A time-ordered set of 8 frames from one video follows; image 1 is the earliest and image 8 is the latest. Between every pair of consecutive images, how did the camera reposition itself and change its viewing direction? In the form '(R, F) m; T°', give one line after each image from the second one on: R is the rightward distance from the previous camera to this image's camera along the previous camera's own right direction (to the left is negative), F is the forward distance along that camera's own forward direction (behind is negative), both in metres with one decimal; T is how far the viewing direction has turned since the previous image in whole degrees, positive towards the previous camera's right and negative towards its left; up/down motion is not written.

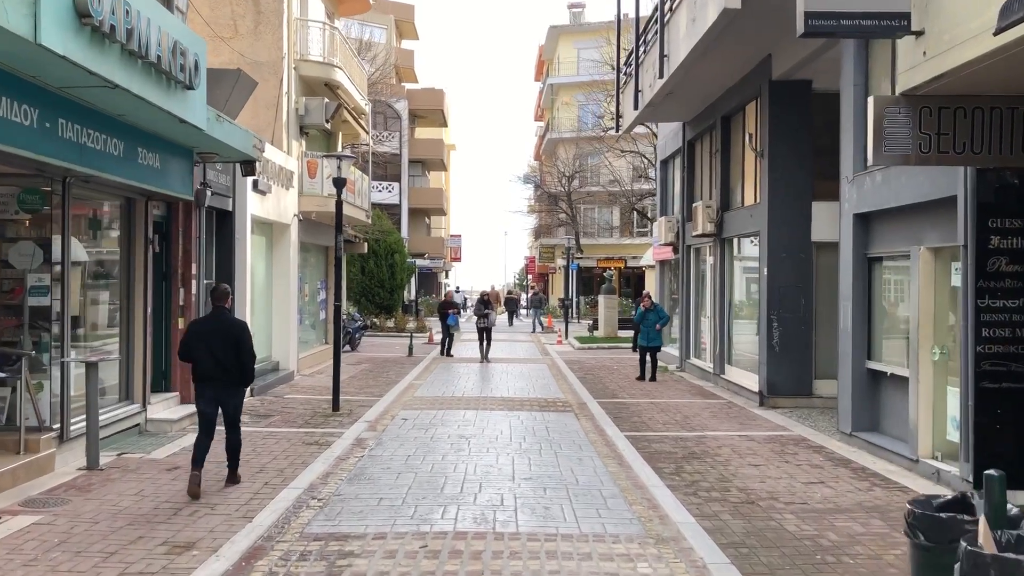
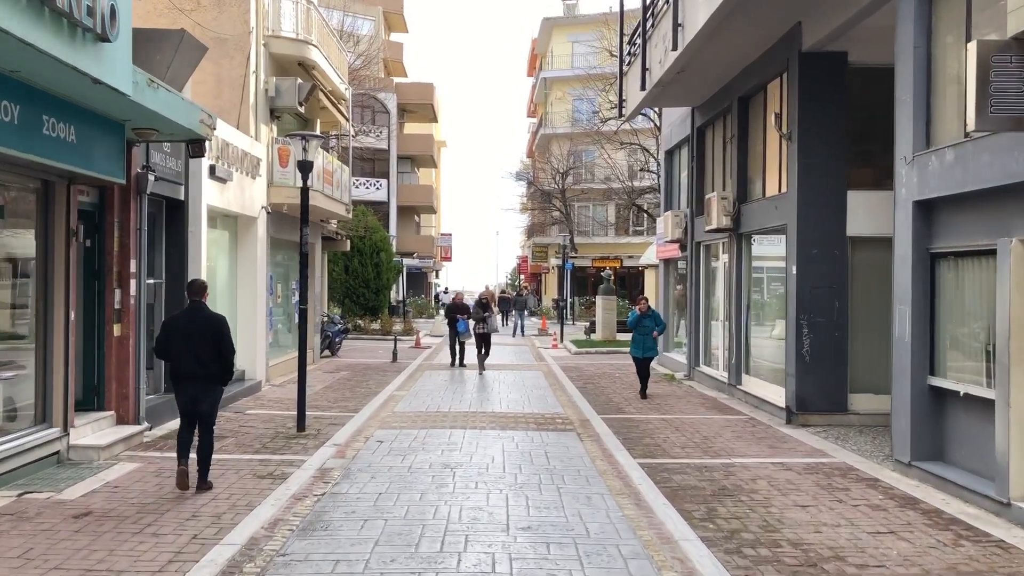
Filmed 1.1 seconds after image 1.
(0.0, +1.5) m; +1°
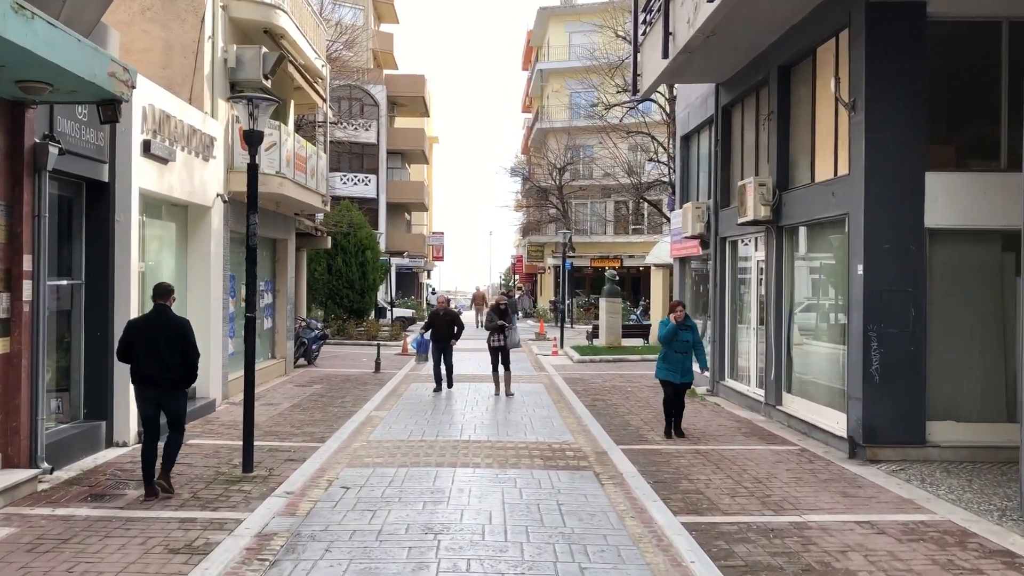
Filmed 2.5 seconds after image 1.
(-0.1, +2.0) m; 0°
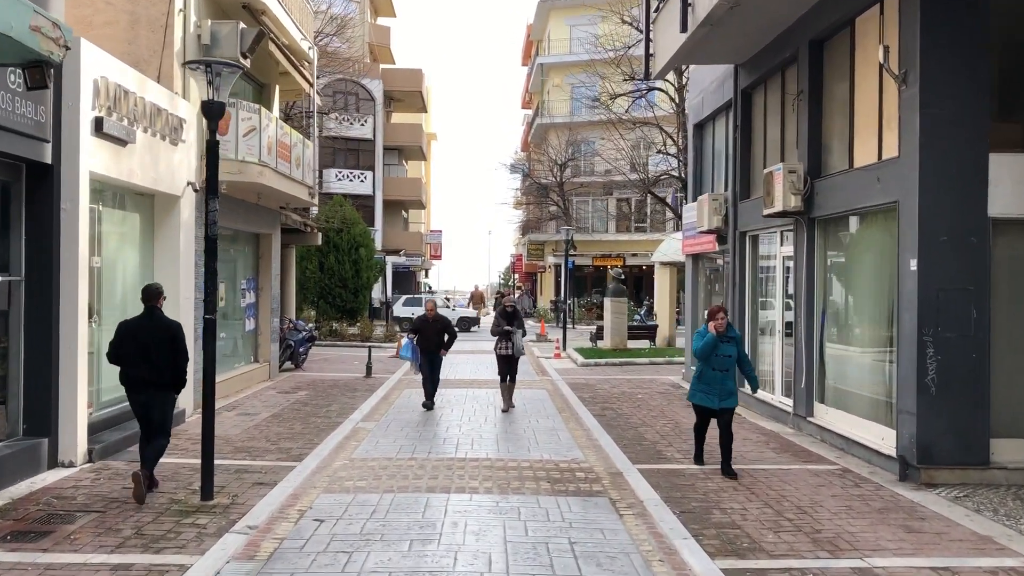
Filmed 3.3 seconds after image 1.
(0.0, +1.1) m; 0°
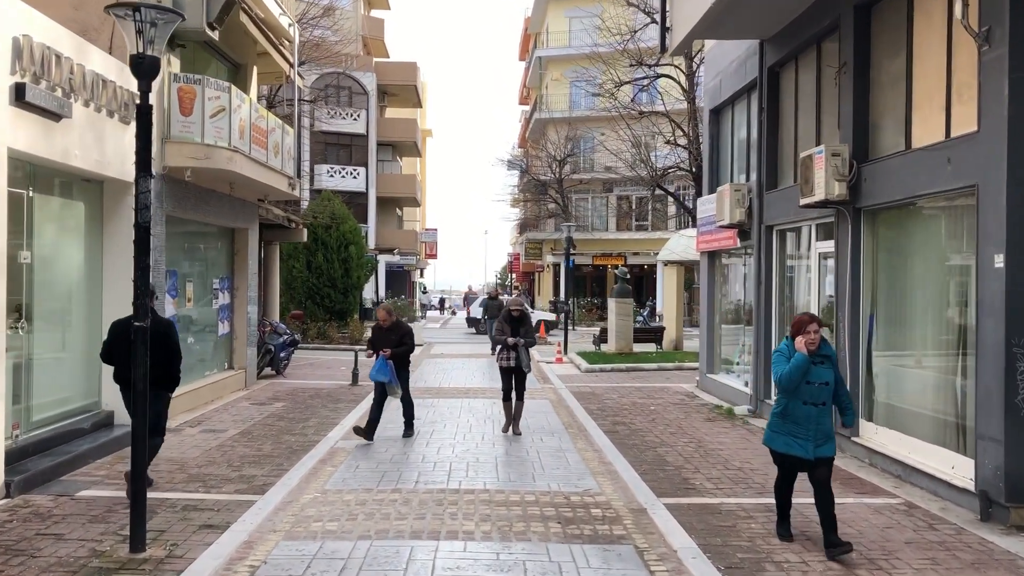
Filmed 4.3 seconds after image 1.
(0.0, +1.3) m; 0°
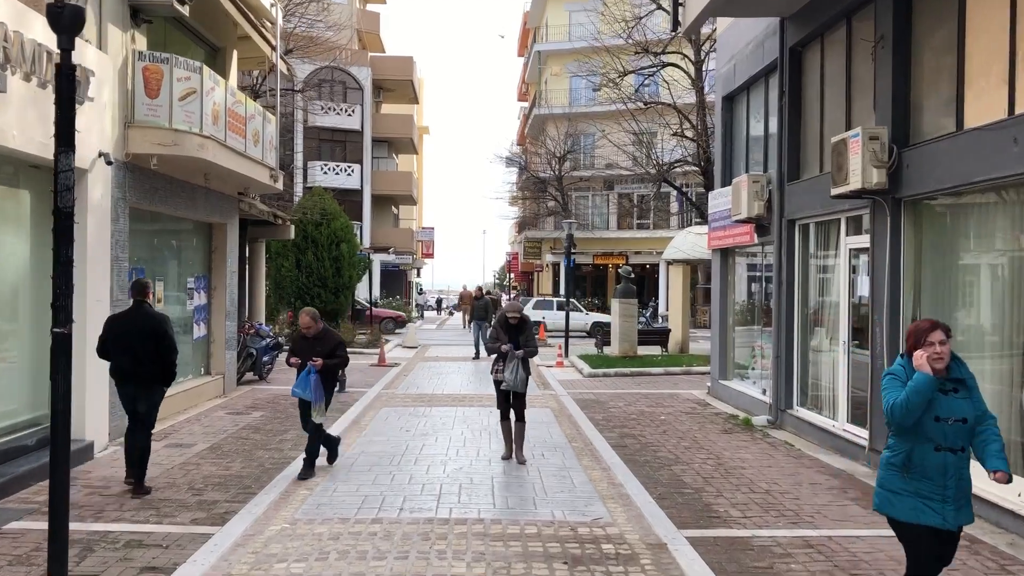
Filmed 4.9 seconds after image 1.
(0.0, +0.9) m; 0°
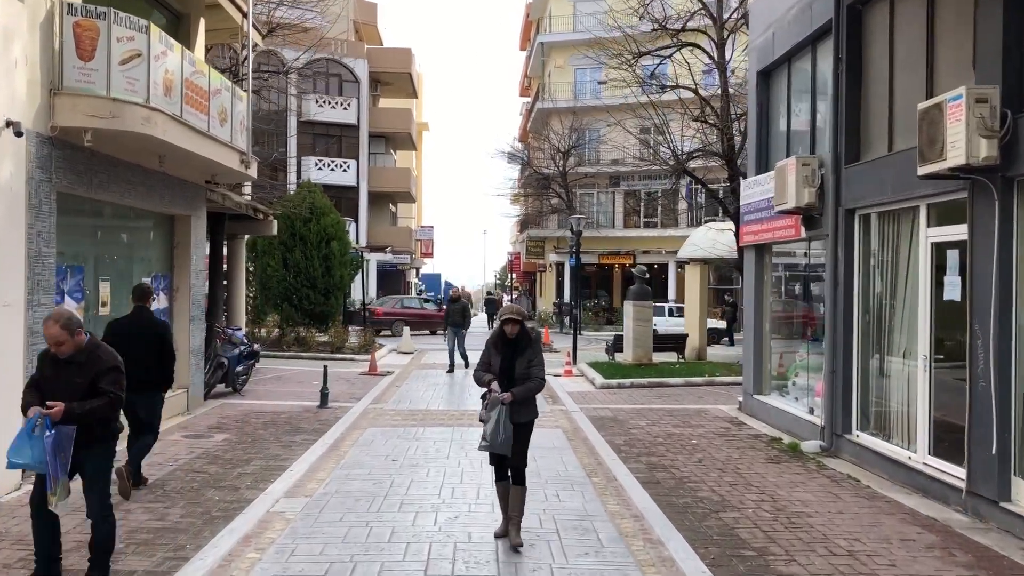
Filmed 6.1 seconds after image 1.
(-0.1, +1.6) m; 0°
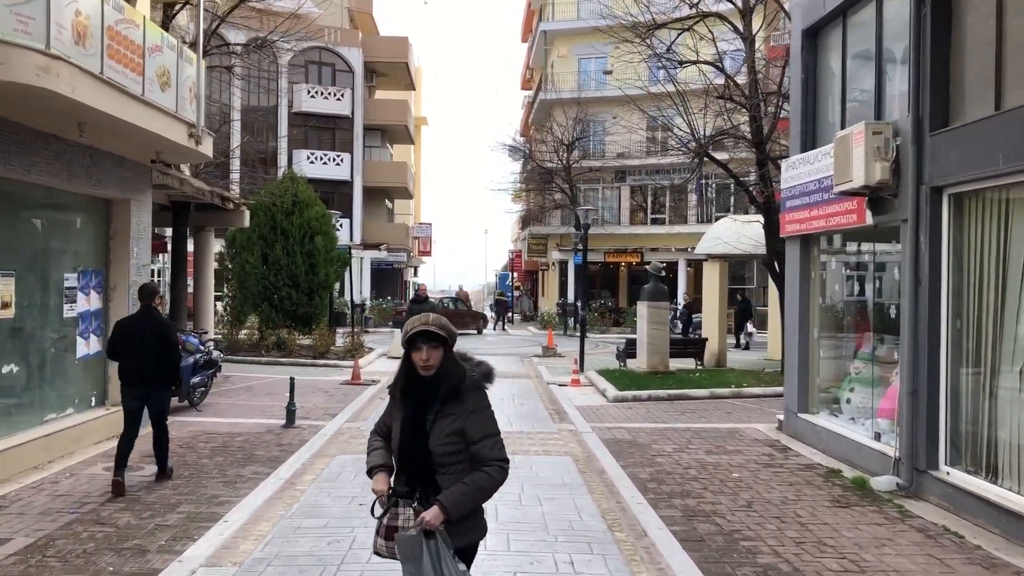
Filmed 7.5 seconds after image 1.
(0.0, +1.8) m; 0°
